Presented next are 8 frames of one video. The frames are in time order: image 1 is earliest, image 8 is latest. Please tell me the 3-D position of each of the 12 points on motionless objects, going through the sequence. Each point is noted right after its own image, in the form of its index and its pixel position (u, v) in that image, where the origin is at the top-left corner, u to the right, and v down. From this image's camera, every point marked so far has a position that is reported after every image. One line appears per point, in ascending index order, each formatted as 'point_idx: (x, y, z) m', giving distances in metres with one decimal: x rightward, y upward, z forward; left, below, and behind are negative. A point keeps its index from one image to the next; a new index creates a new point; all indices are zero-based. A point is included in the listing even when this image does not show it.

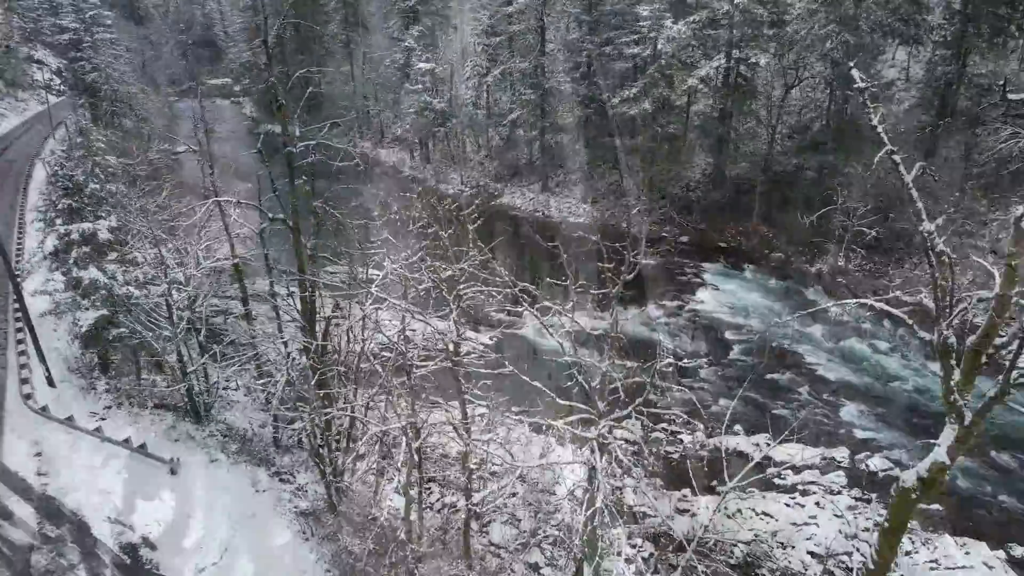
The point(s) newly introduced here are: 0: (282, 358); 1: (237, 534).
0: (-4.3, -1.3, +12.8) m
1: (-4.1, -3.5, +10.1) m
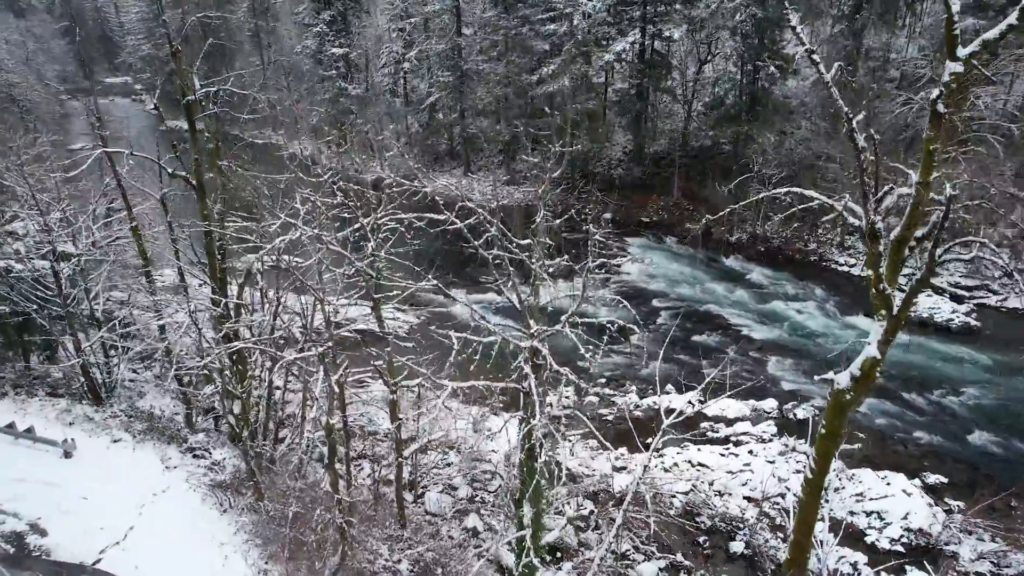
0: (-5.6, -0.8, +11.9) m
1: (-5.0, -2.9, +9.2) m
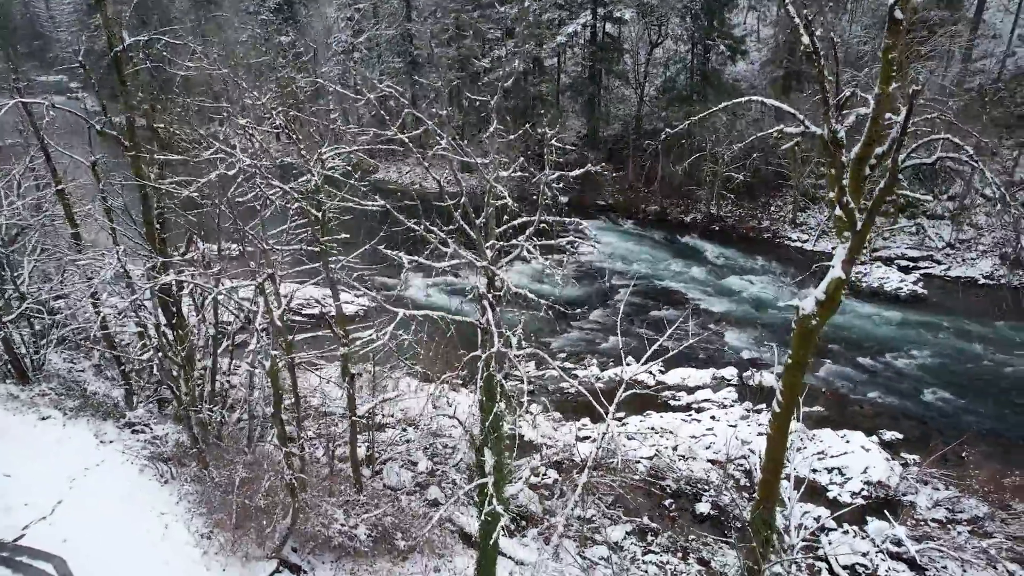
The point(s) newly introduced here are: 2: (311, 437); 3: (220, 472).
0: (-6.3, -0.3, +11.2) m
1: (-5.5, -2.4, +8.6) m
2: (-3.8, -2.8, +12.9) m
3: (-3.9, -2.5, +9.2) m
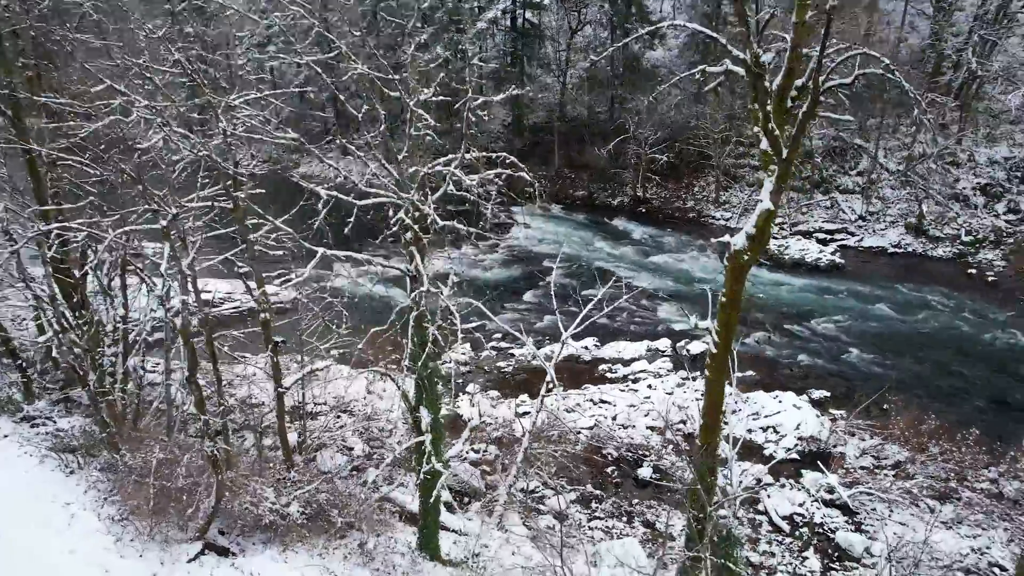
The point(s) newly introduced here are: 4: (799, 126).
0: (-7.3, -0.1, +10.3) m
1: (-6.2, -2.2, +7.7) m
2: (-5.0, -2.5, +12.2) m
3: (-4.7, -2.2, +8.5) m
4: (+2.6, +1.4, +6.1) m
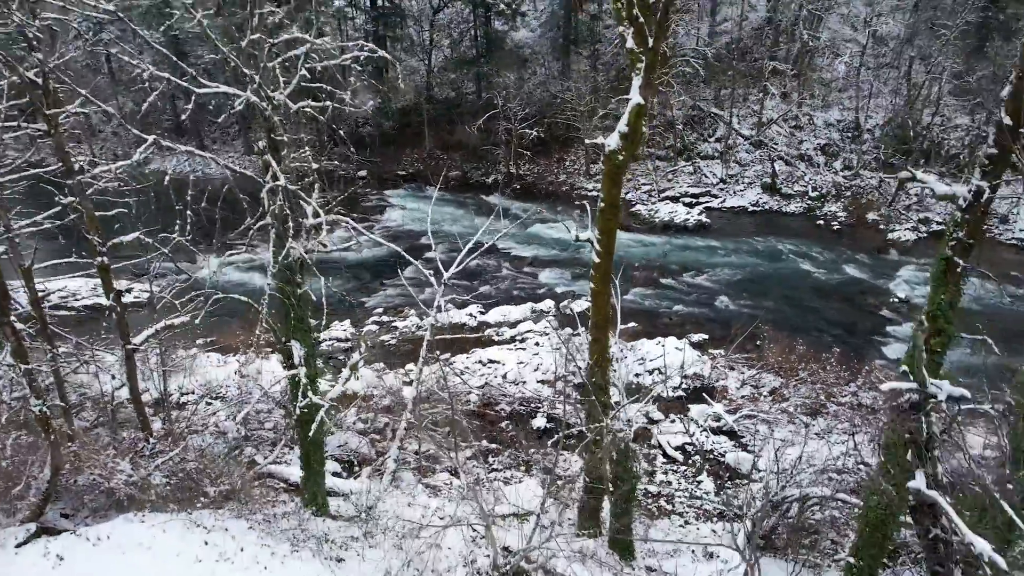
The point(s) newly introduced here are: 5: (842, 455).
0: (-9.0, +0.1, +8.5) m
1: (-7.2, -1.9, +6.2) m
2: (-6.8, -2.2, +10.8) m
3: (-5.9, -1.8, +7.2) m
4: (+1.3, +2.4, +6.0) m
5: (+5.2, -2.6, +10.7) m
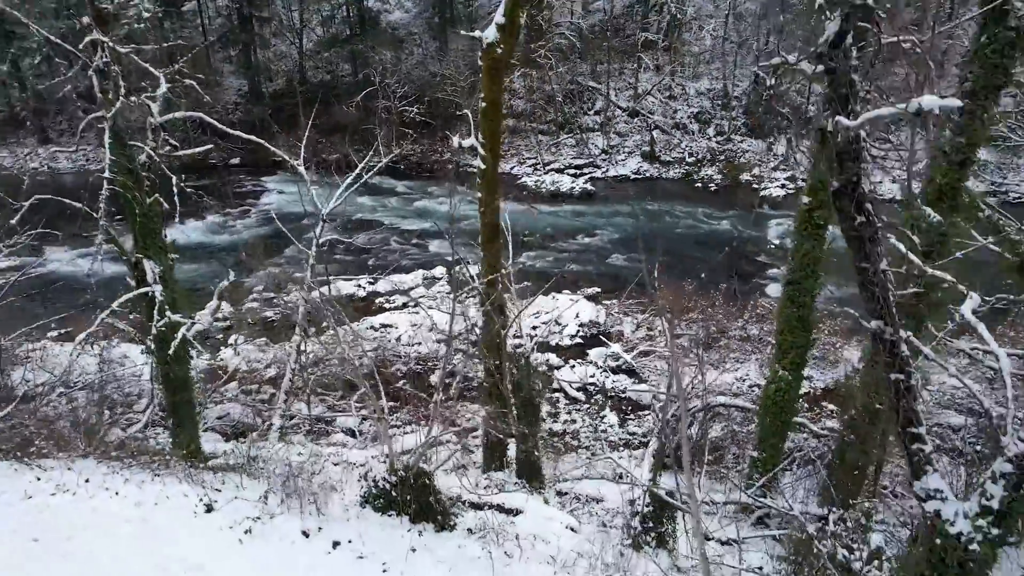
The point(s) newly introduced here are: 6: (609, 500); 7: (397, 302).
0: (-10.2, +0.3, +6.6) m
1: (-8.0, -1.5, +4.6) m
2: (-8.2, -1.8, +9.2) m
3: (-6.9, -1.3, +5.8) m
4: (+0.2, +3.4, +5.8) m
5: (+3.6, -1.5, +10.9) m
6: (+1.1, -2.4, +7.7) m
7: (-2.4, -0.3, +14.5) m
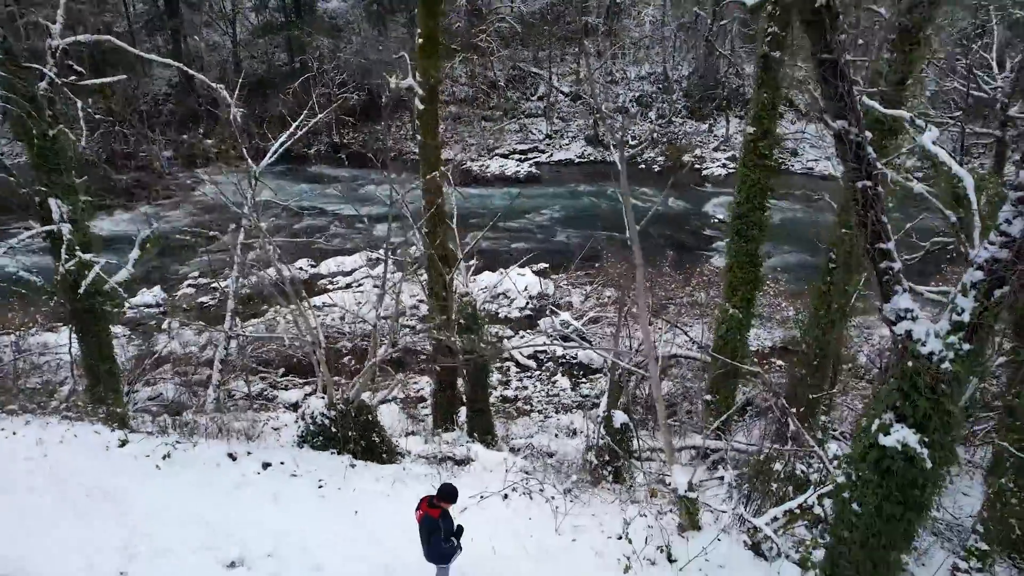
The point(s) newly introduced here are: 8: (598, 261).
0: (-10.7, +0.5, +5.6) m
1: (-8.3, -1.2, +3.8) m
2: (-8.9, -1.6, +8.4) m
3: (-7.3, -1.0, +5.0) m
4: (-0.4, +3.9, +5.5) m
5: (+2.8, -0.8, +10.9) m
6: (+0.6, -1.8, +7.5) m
7: (-3.5, +0.1, +14.0) m
8: (+1.9, +0.6, +14.9) m
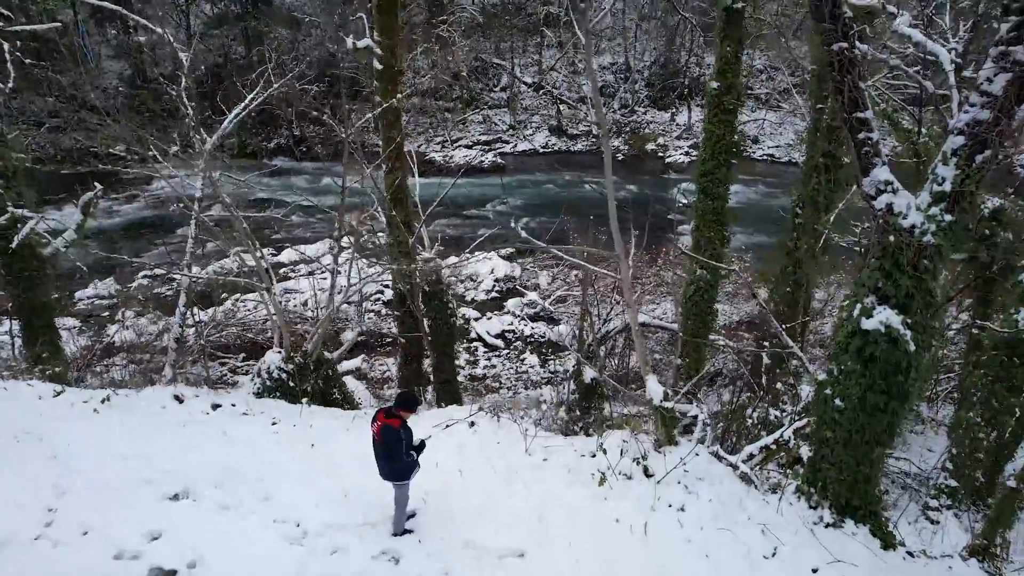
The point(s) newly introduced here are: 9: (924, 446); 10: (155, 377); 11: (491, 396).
0: (-11.0, +0.6, +4.9) m
1: (-8.5, -1.1, +3.2) m
2: (-9.2, -1.4, +7.8) m
3: (-7.5, -0.9, +4.5) m
4: (-0.7, +4.2, +5.4) m
5: (+2.3, -0.5, +10.9) m
6: (+0.2, -1.5, +7.3) m
7: (-4.2, +0.4, +13.7) m
8: (+1.1, +0.9, +14.8) m
9: (+5.0, -1.9, +8.1) m
10: (-5.0, -1.3, +9.5) m
11: (-0.3, -1.5, +9.2) m
